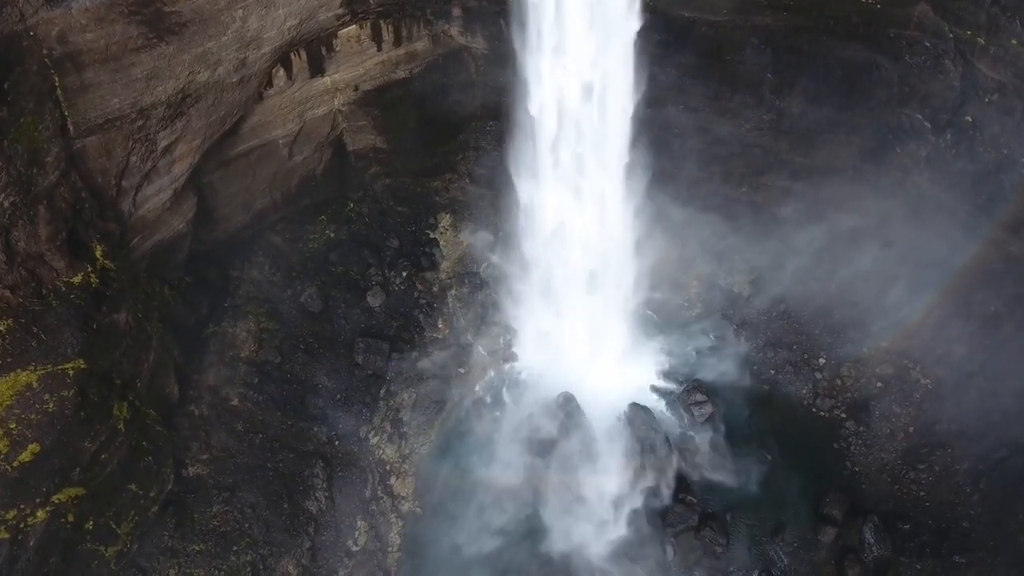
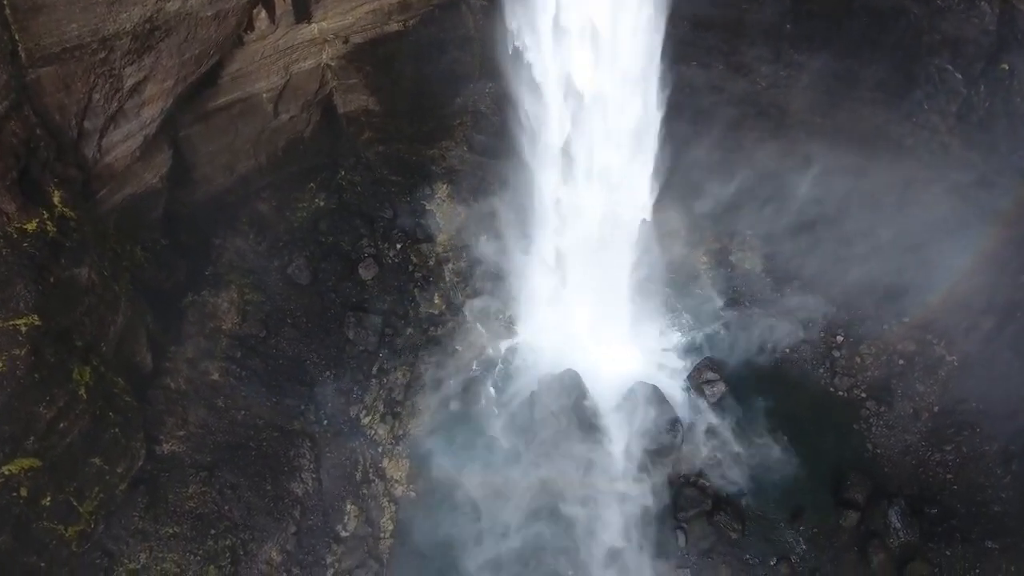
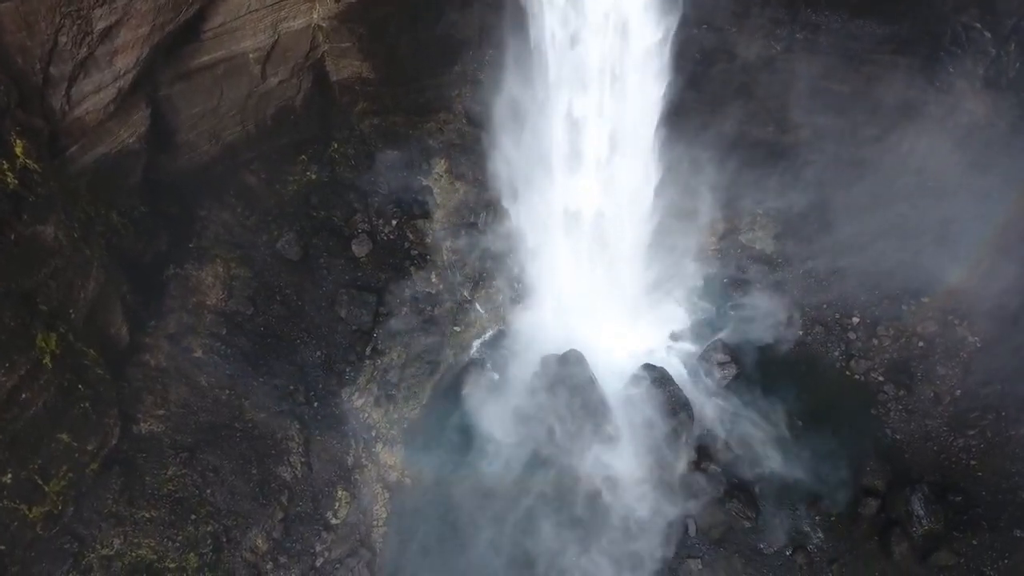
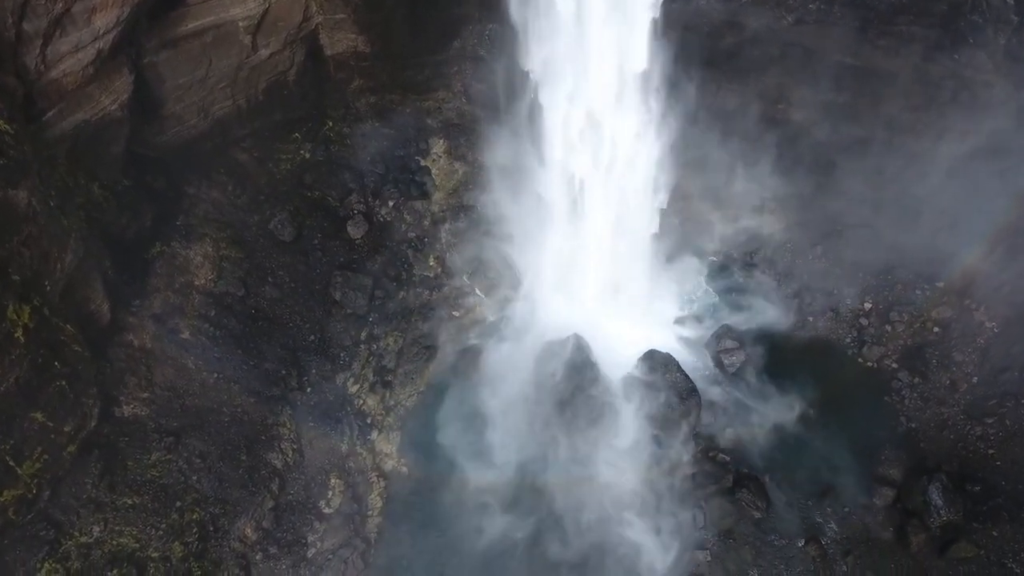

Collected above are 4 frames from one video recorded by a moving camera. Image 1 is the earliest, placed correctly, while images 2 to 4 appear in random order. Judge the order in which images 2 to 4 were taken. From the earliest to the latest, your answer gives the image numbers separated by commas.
2, 3, 4
